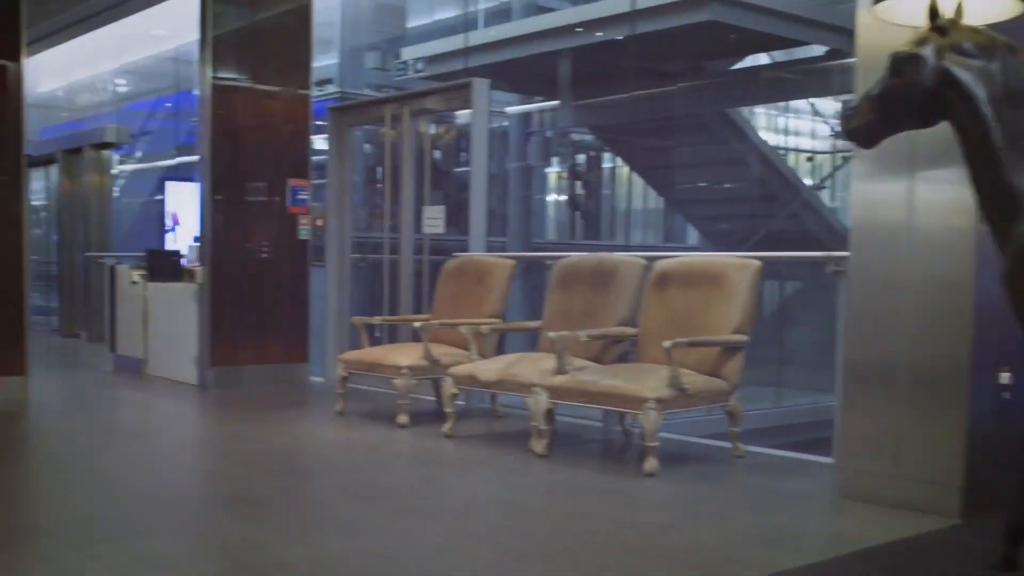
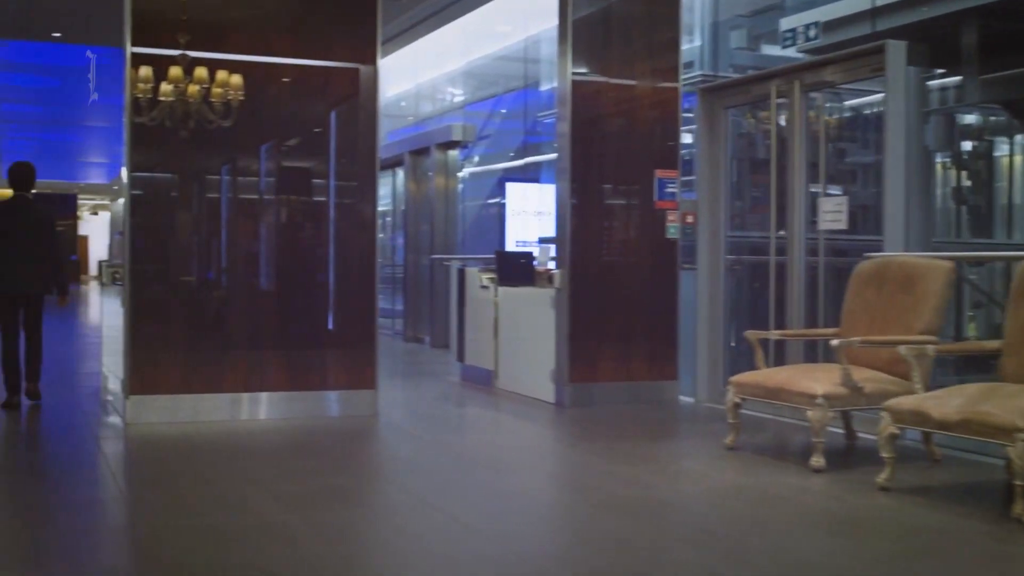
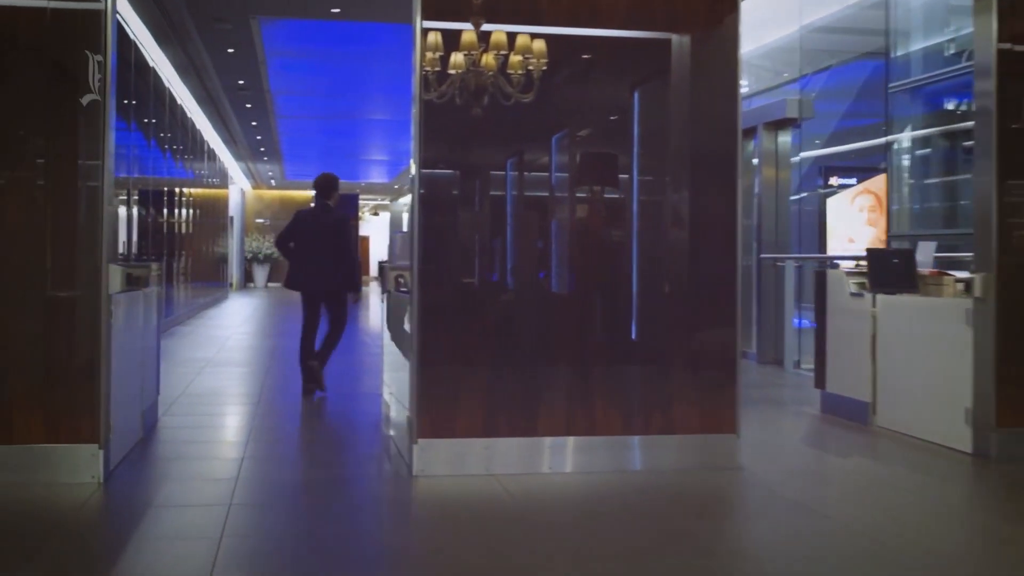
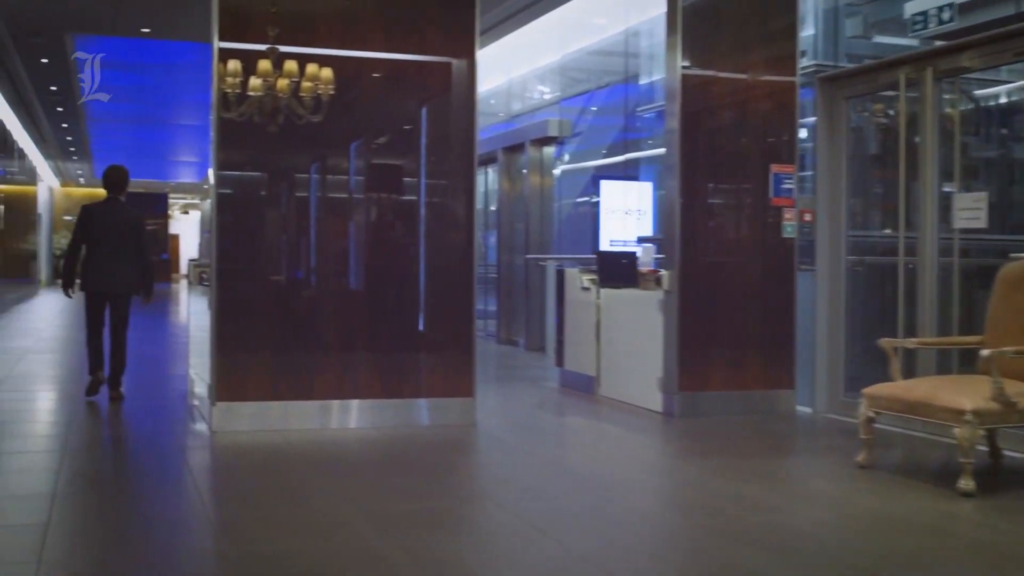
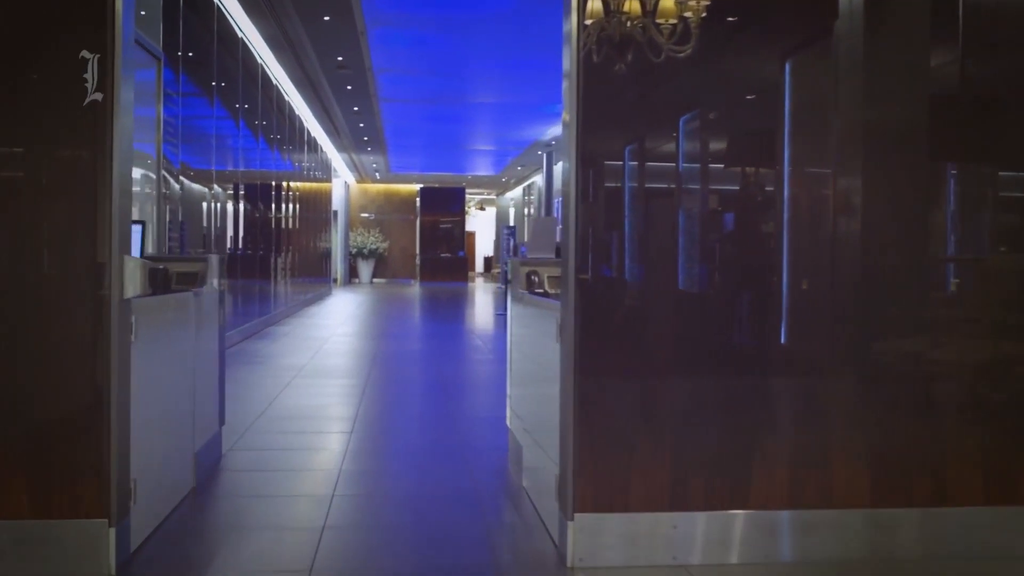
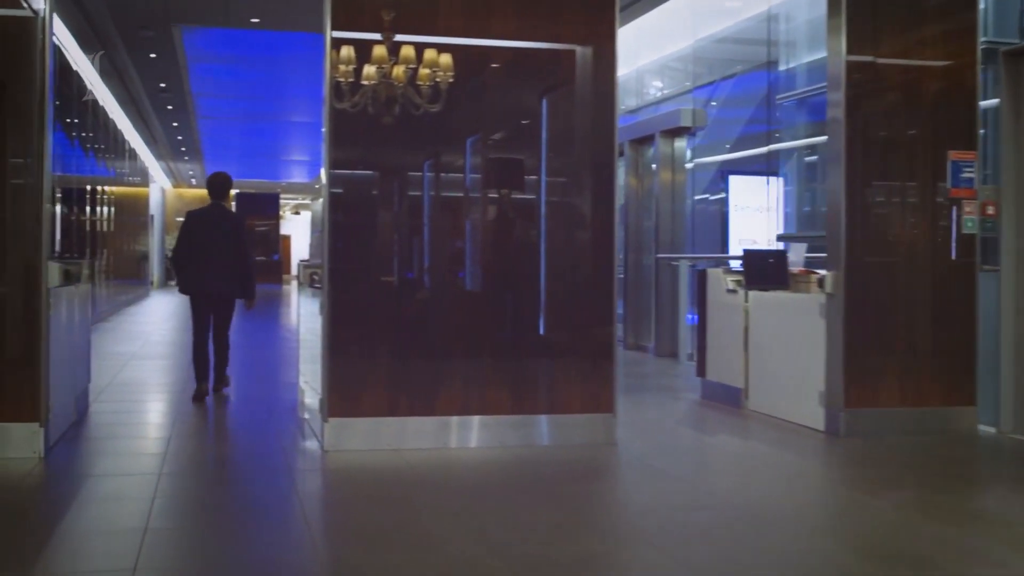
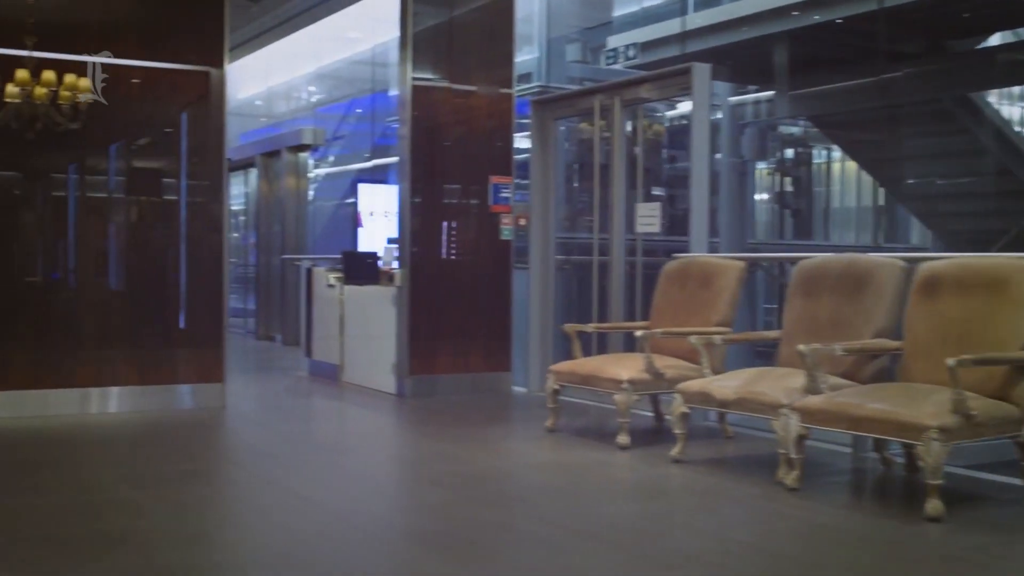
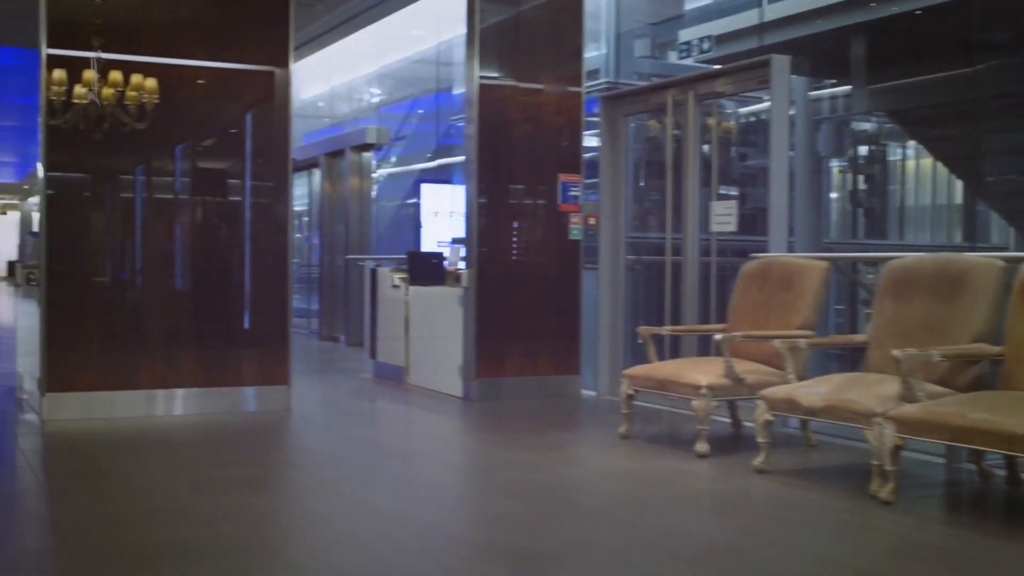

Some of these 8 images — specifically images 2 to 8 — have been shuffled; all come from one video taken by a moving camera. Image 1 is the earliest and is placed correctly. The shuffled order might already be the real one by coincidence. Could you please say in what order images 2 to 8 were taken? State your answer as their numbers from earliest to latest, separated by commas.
7, 8, 2, 4, 6, 3, 5
